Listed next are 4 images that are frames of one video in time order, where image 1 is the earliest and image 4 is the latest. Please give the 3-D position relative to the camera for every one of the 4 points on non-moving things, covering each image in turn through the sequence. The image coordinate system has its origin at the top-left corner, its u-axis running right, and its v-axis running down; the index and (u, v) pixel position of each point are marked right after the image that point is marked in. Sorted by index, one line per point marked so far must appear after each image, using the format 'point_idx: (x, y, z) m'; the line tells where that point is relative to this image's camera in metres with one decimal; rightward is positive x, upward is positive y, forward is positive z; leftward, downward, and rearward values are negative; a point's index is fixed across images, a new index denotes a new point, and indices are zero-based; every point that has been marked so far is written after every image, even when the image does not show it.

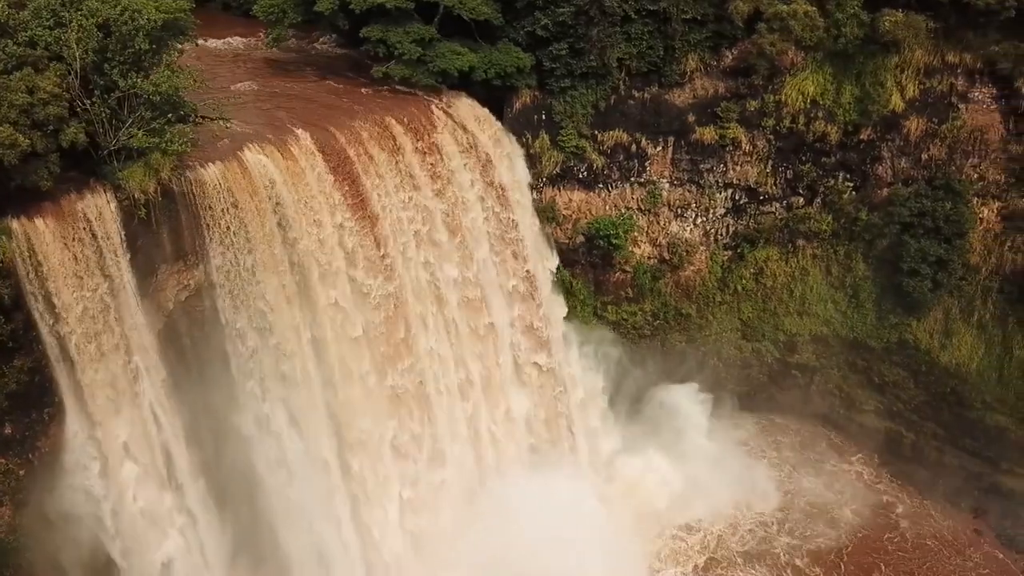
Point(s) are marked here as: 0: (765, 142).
0: (+5.0, +2.9, +16.4) m
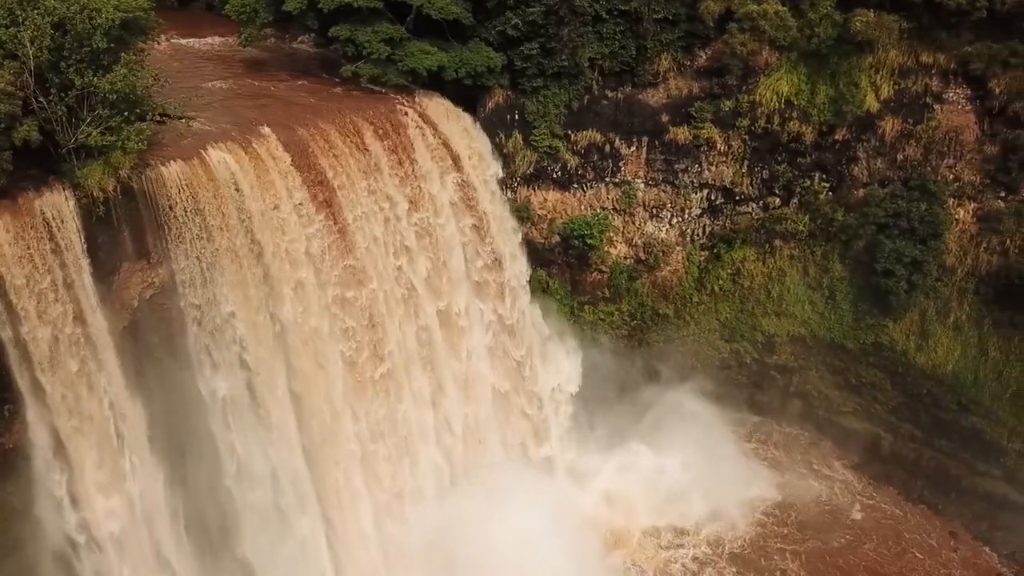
0: (+4.5, +2.9, +16.4) m
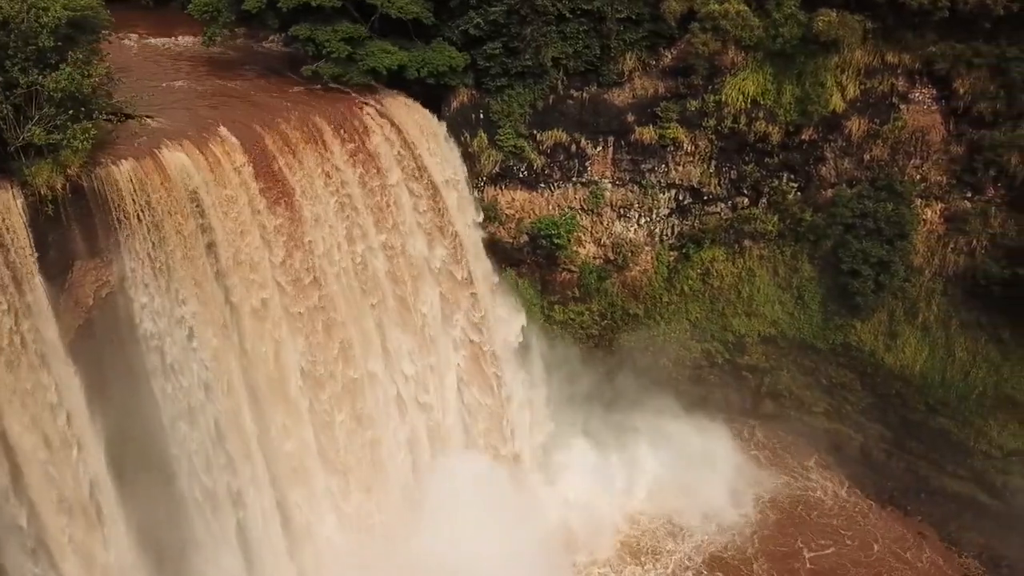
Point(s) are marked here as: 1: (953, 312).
0: (+3.9, +2.9, +16.3) m
1: (+8.3, -0.5, +15.5) m
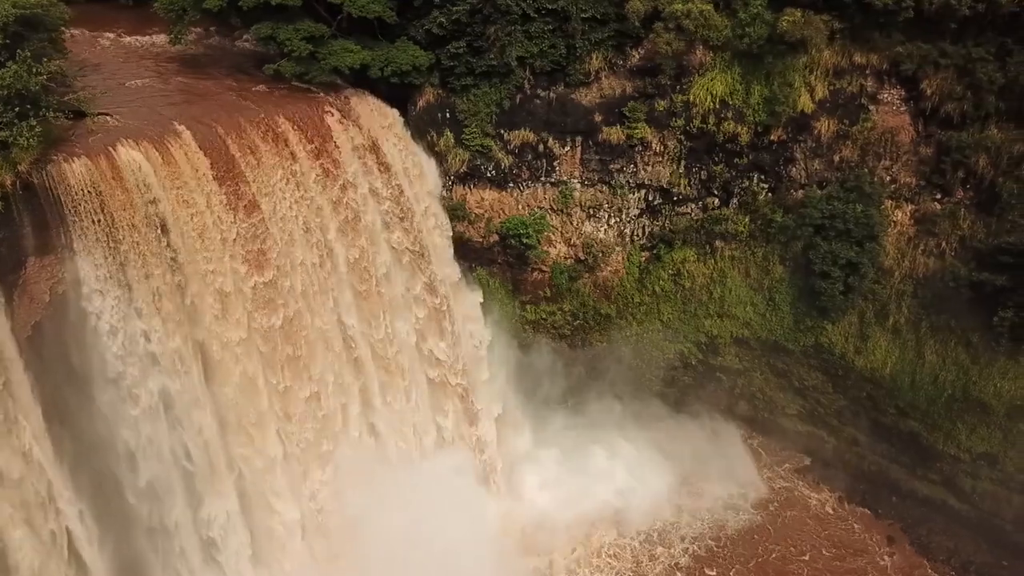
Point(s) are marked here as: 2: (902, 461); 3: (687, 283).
0: (+3.3, +2.8, +16.3) m
1: (+7.6, -0.5, +15.4) m
2: (+7.3, -3.3, +15.6) m
3: (+3.6, +0.1, +17.1) m
